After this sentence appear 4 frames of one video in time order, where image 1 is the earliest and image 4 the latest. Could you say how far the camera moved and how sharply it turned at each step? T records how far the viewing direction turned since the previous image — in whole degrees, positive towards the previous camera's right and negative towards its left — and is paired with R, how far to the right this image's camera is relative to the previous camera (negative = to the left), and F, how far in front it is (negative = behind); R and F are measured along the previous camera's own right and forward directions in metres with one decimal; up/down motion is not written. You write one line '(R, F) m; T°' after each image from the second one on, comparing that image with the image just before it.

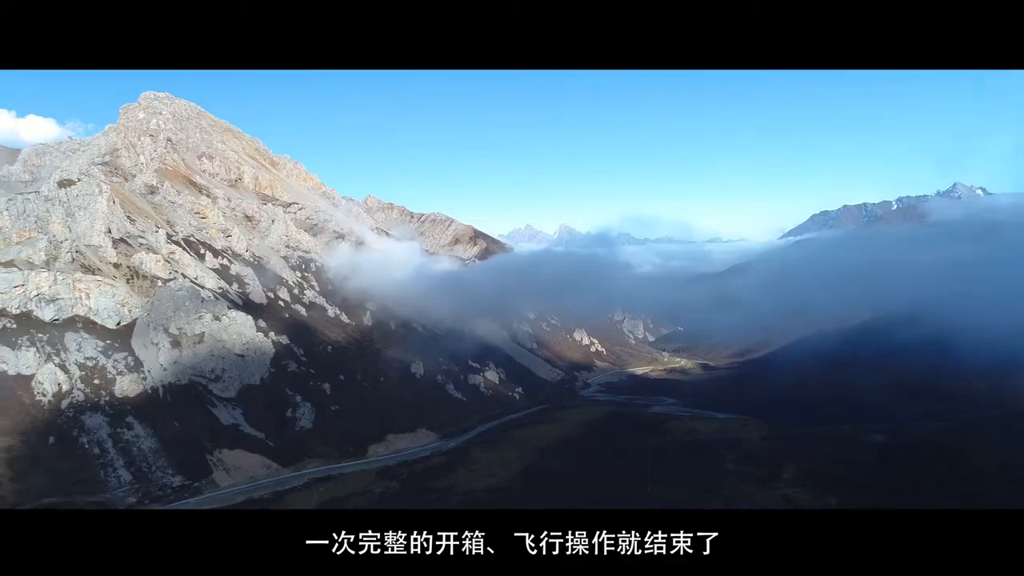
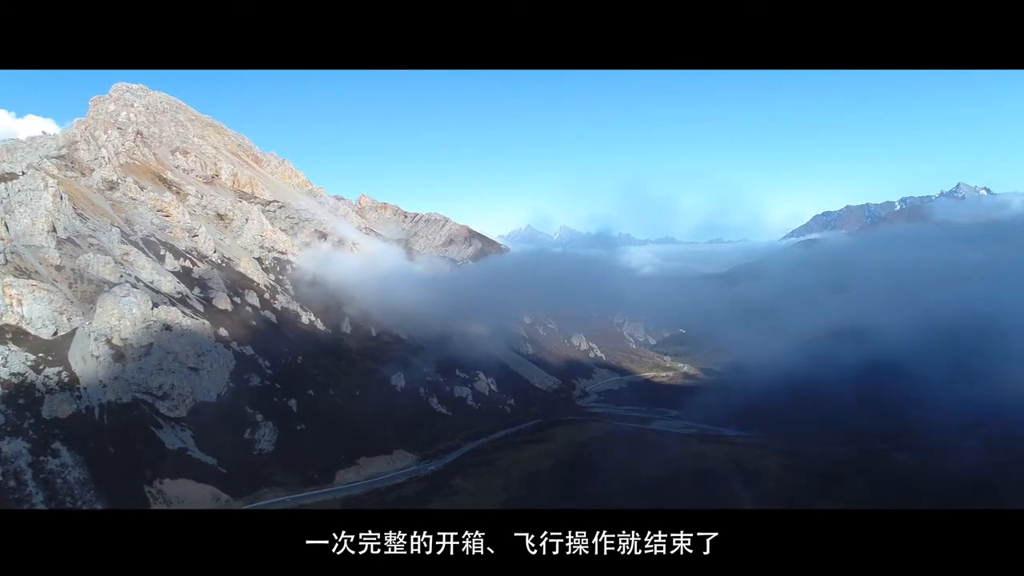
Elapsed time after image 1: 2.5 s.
(+1.0, +5.0) m; 0°
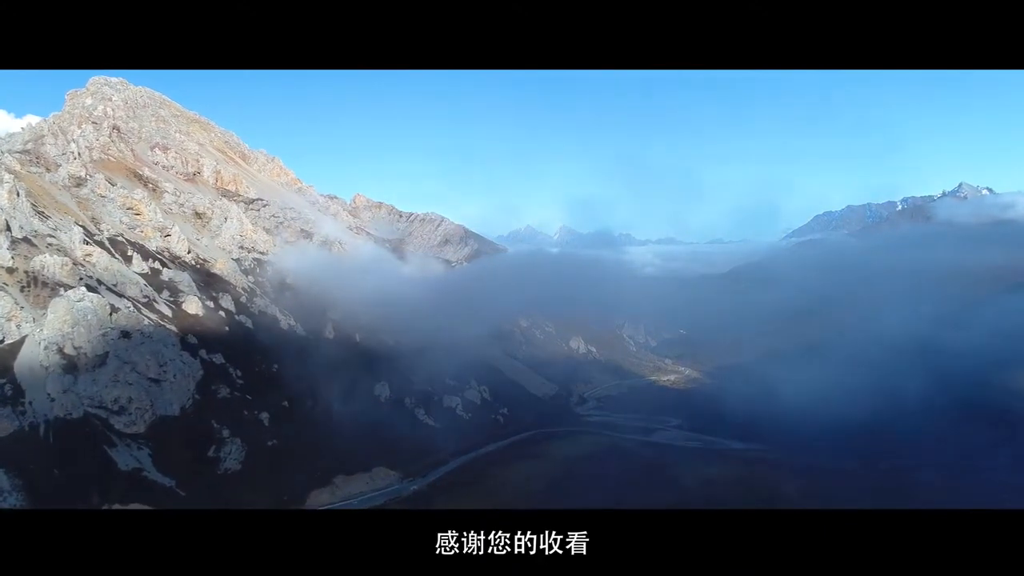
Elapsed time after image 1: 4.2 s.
(+0.6, +3.4) m; 0°
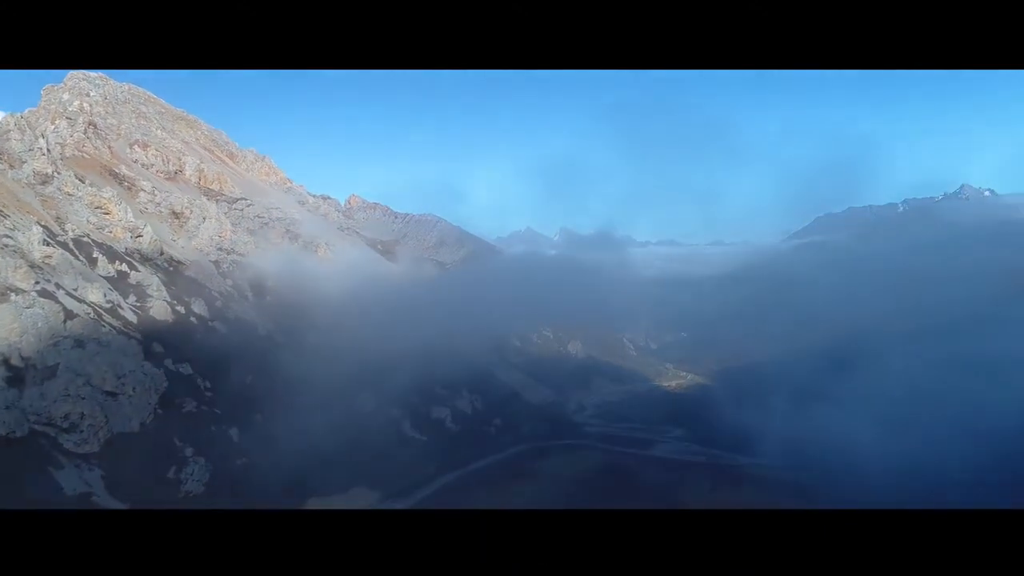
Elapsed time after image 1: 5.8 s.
(+0.6, +3.2) m; 0°
